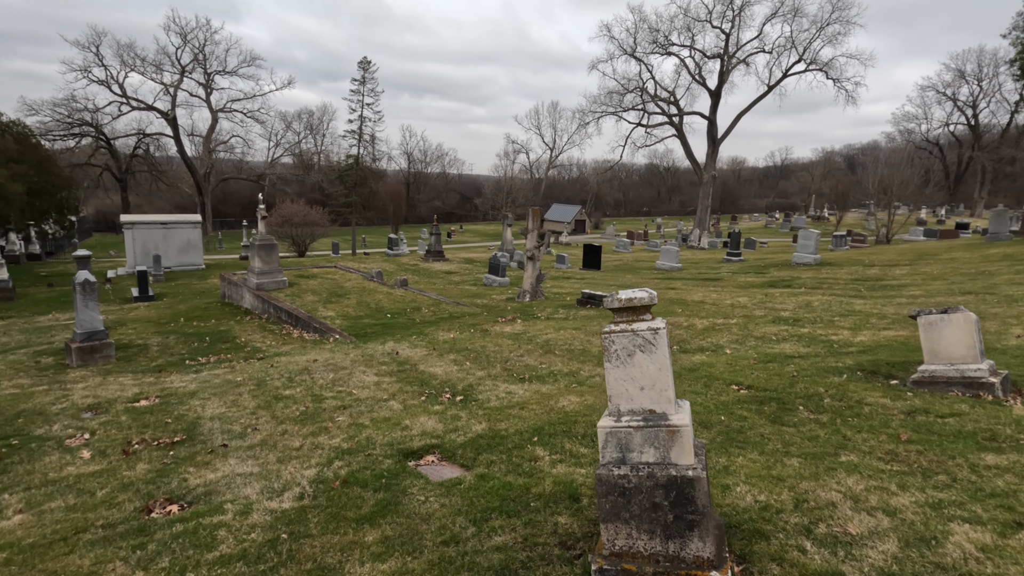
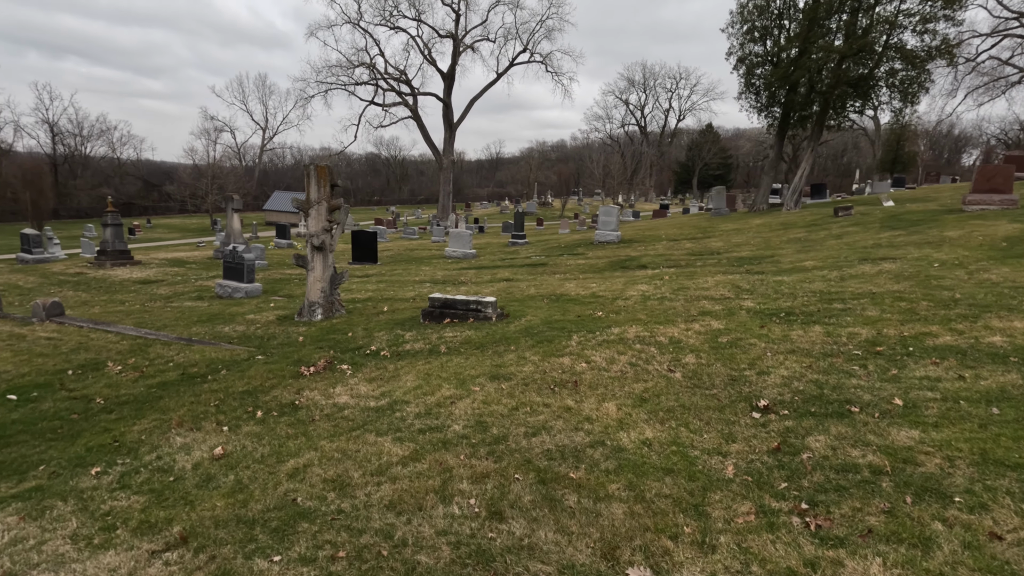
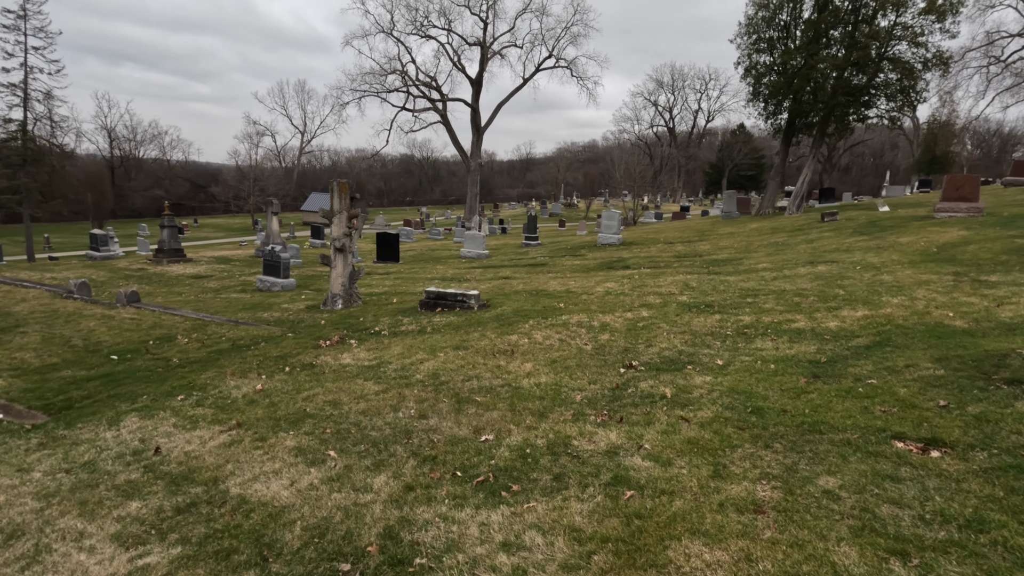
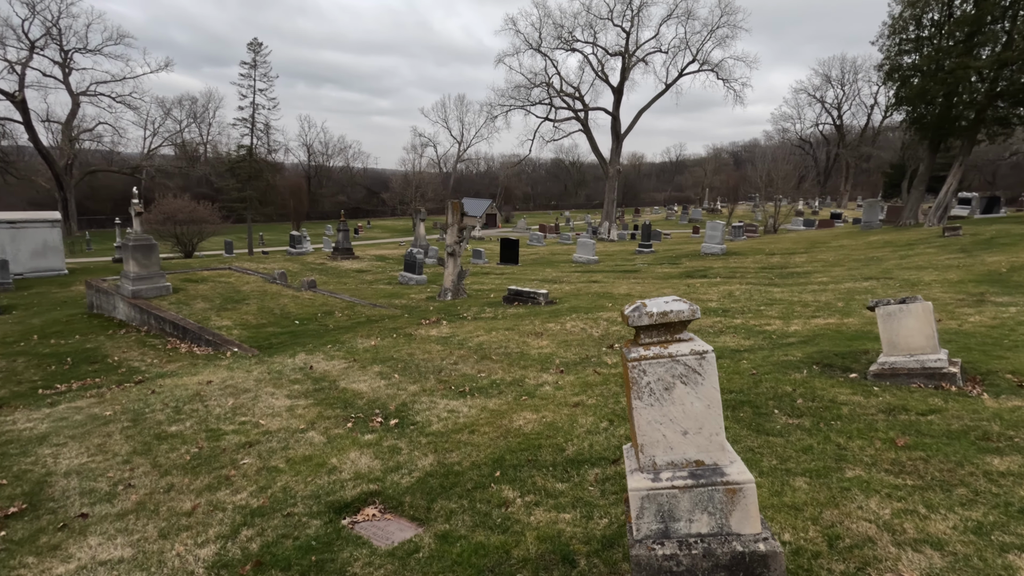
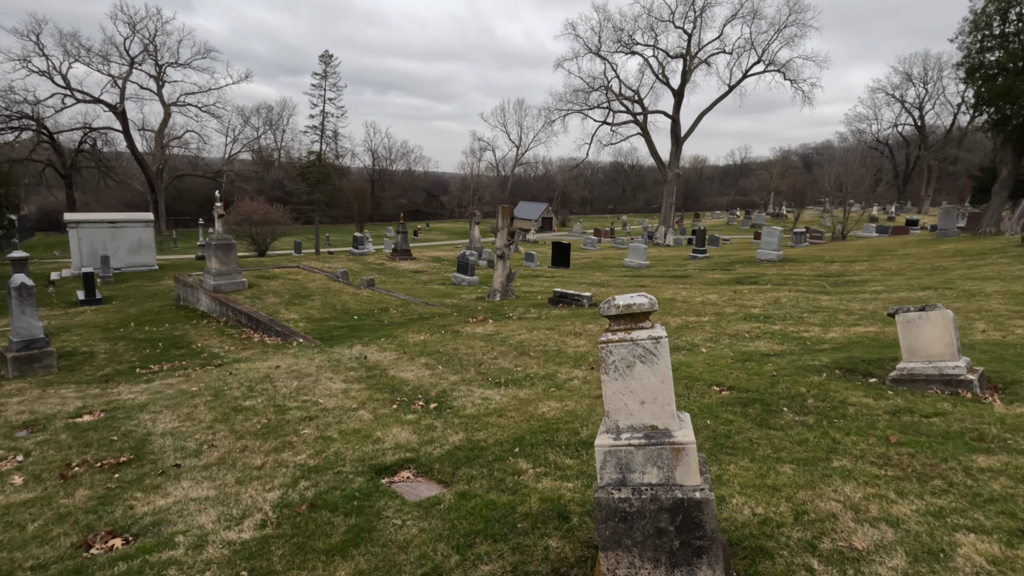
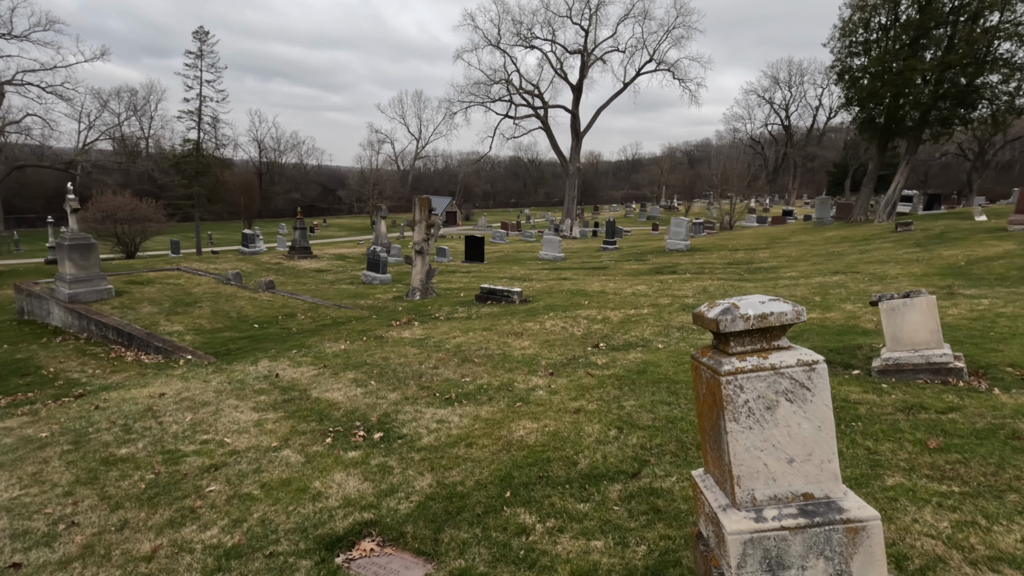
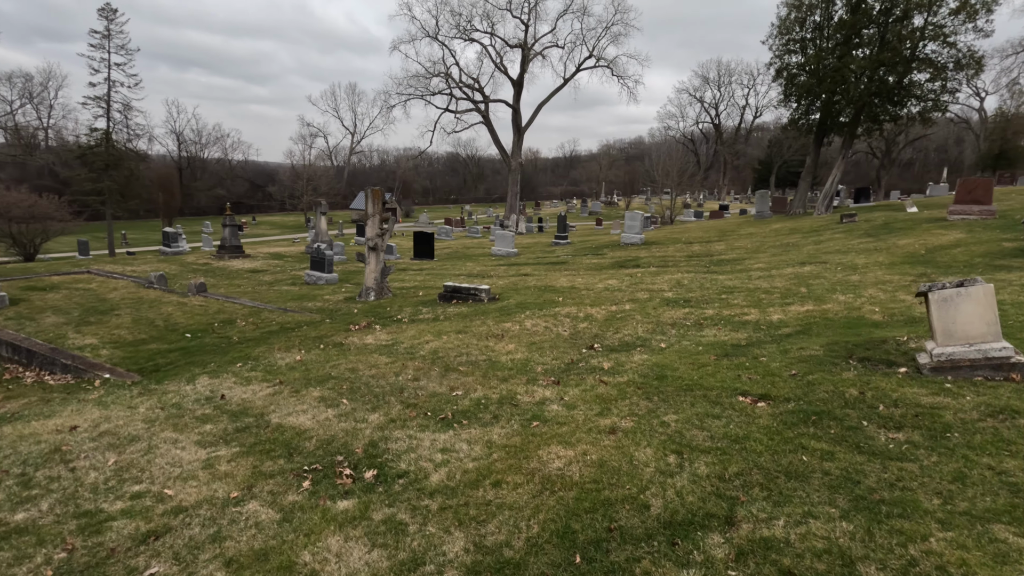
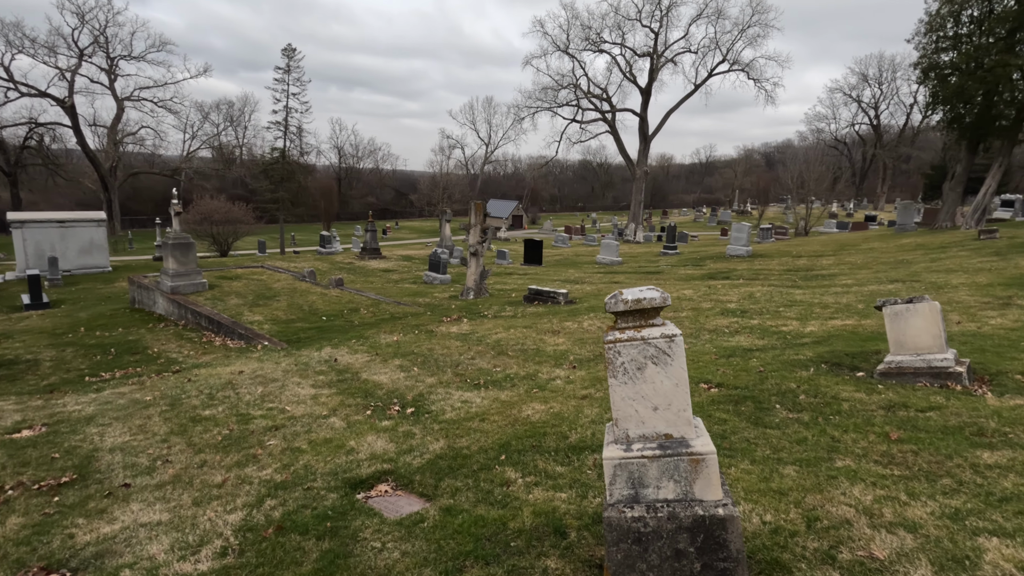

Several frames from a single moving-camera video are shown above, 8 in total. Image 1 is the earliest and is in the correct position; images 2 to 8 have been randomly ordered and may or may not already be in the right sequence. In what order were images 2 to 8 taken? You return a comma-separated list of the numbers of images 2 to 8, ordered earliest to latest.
5, 8, 4, 6, 7, 3, 2
